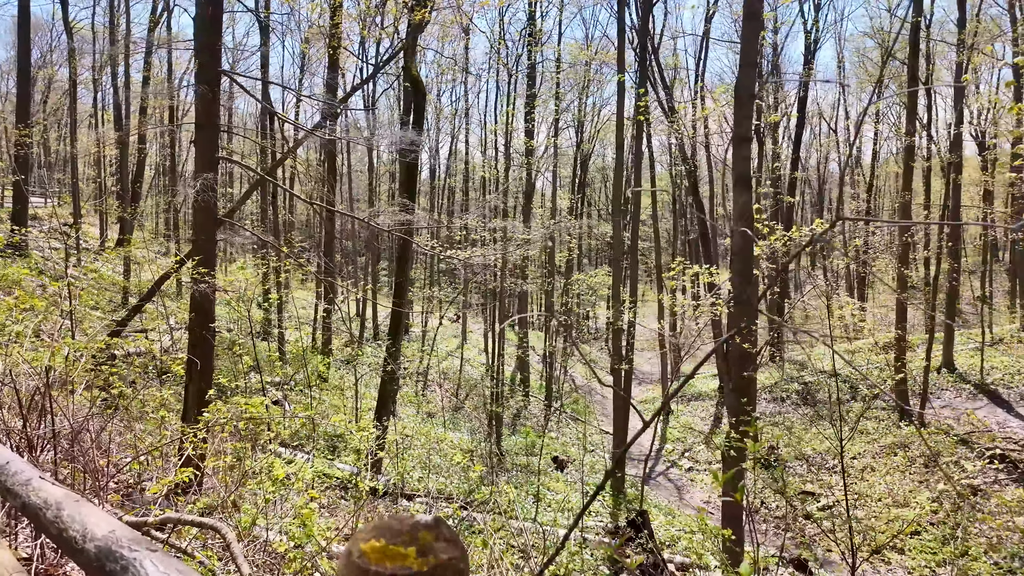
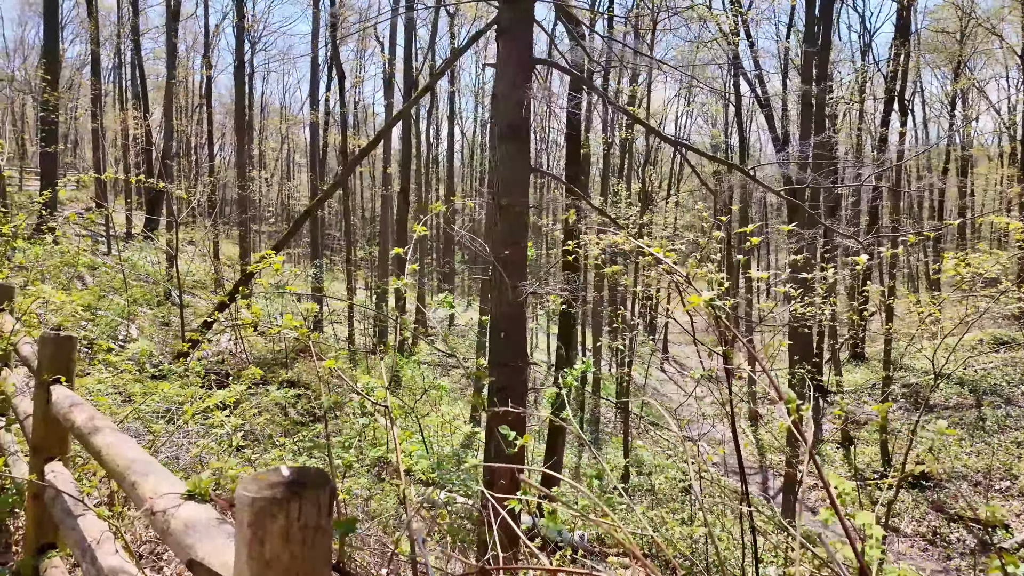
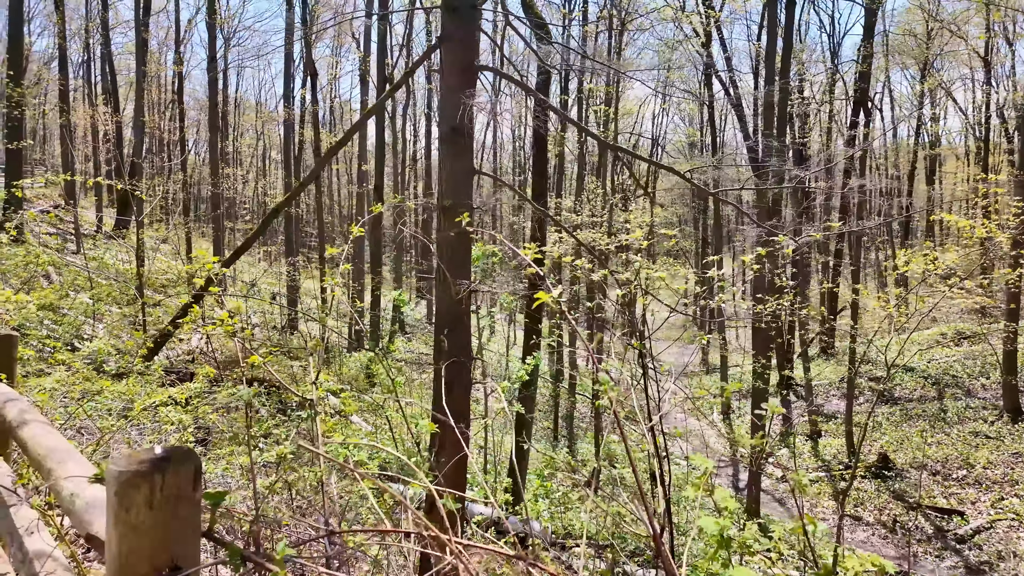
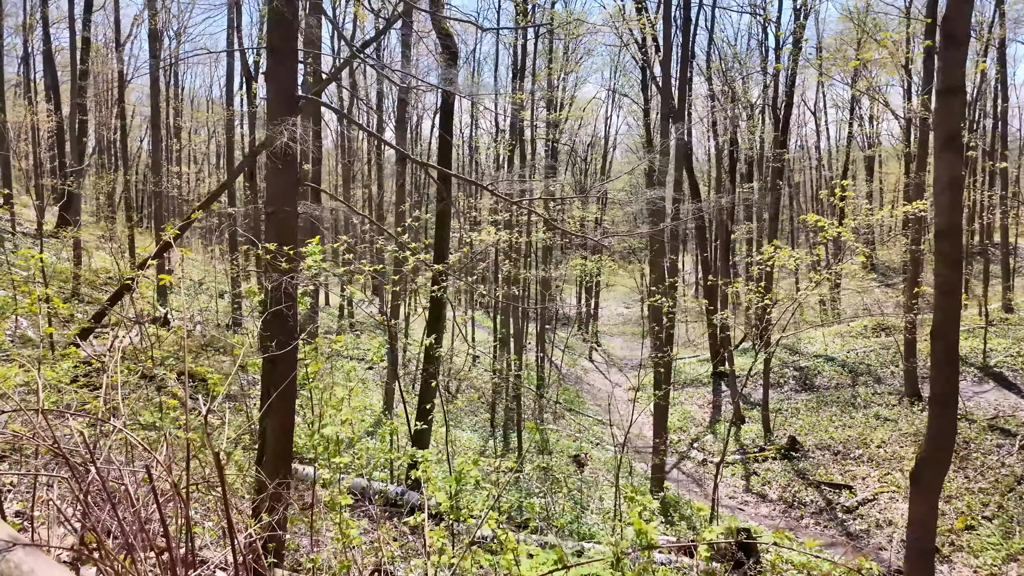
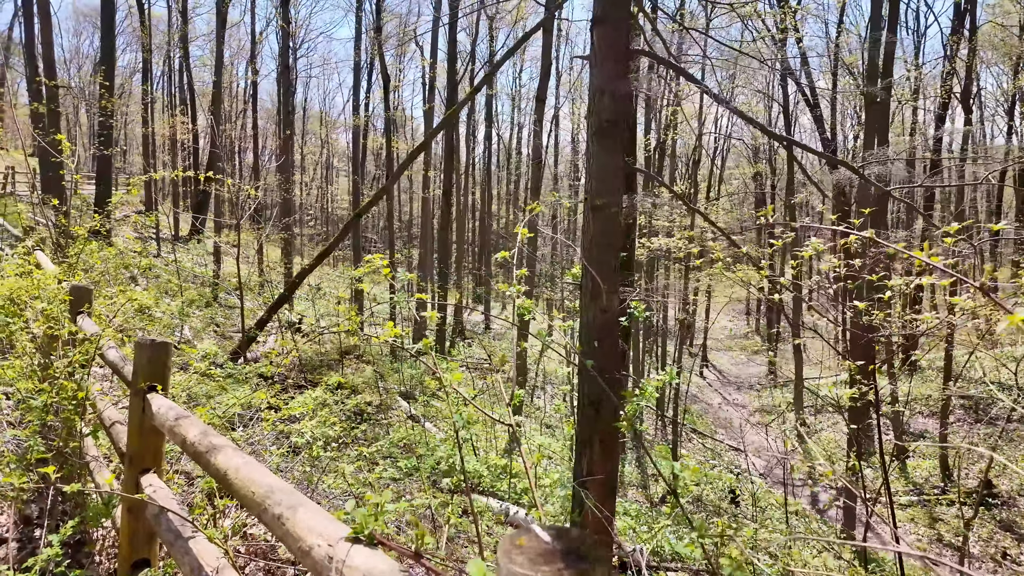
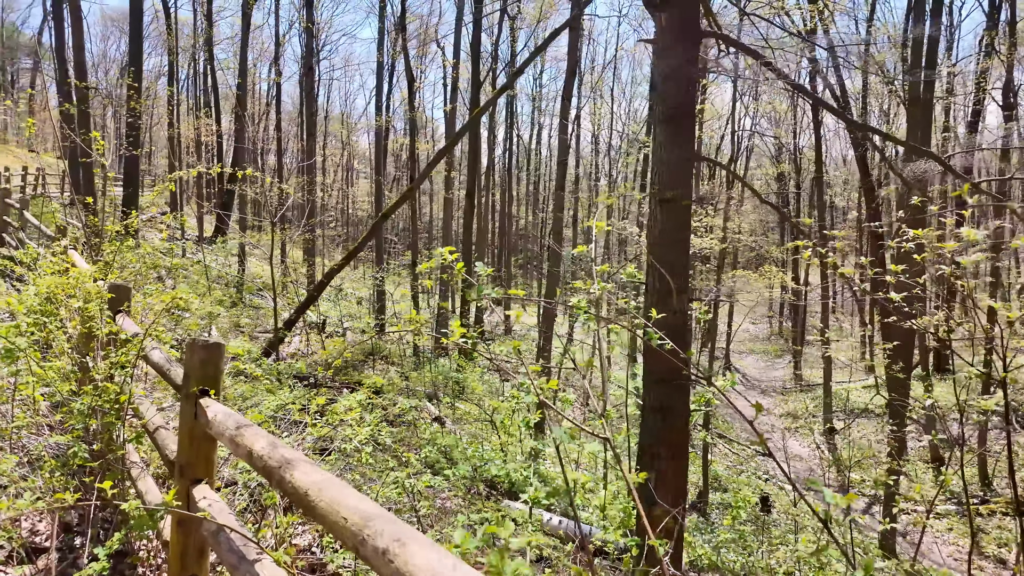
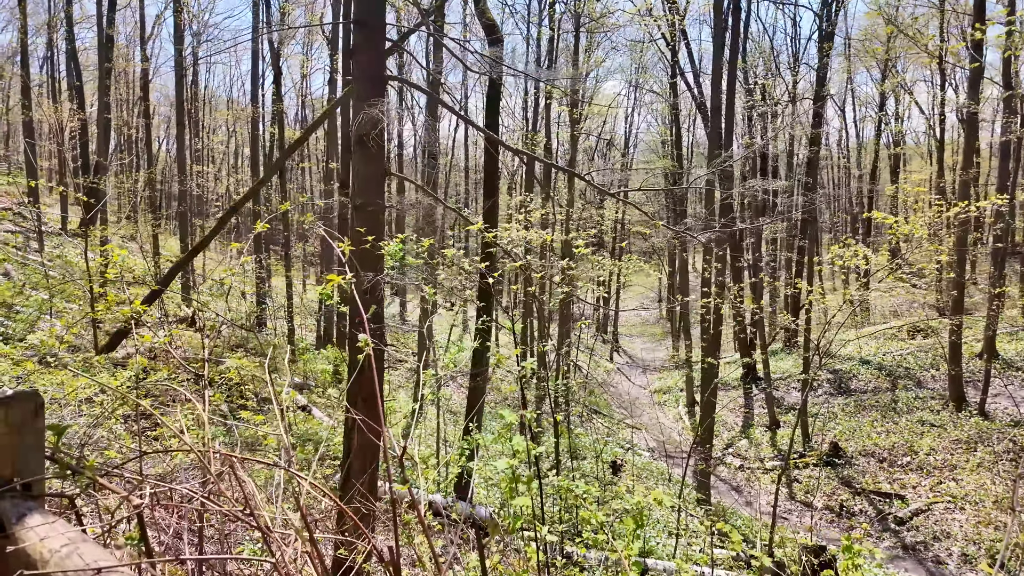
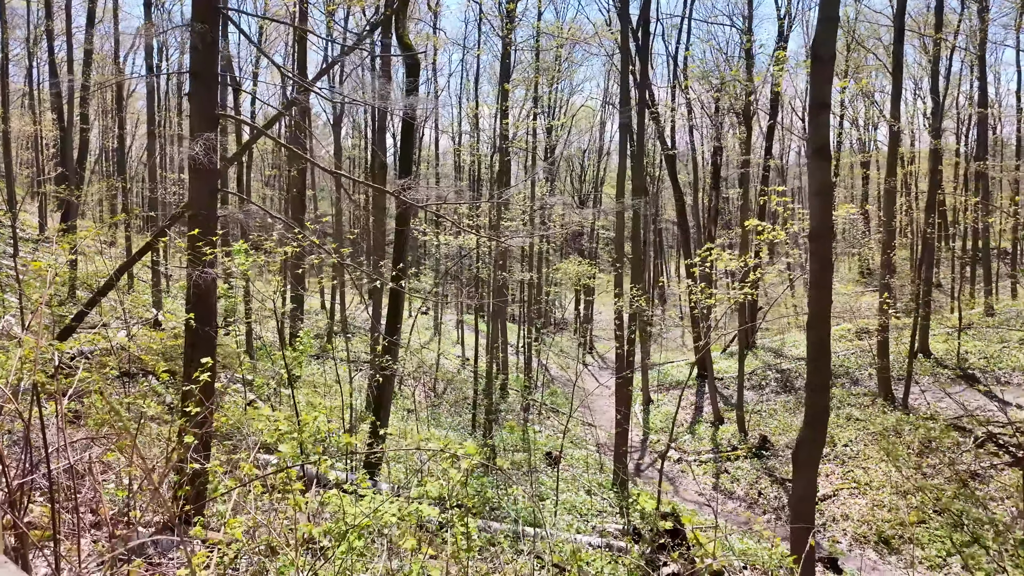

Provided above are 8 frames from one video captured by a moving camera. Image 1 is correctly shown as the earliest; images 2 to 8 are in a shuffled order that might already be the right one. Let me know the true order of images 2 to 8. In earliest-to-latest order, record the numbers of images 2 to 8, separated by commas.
8, 4, 7, 3, 2, 5, 6
